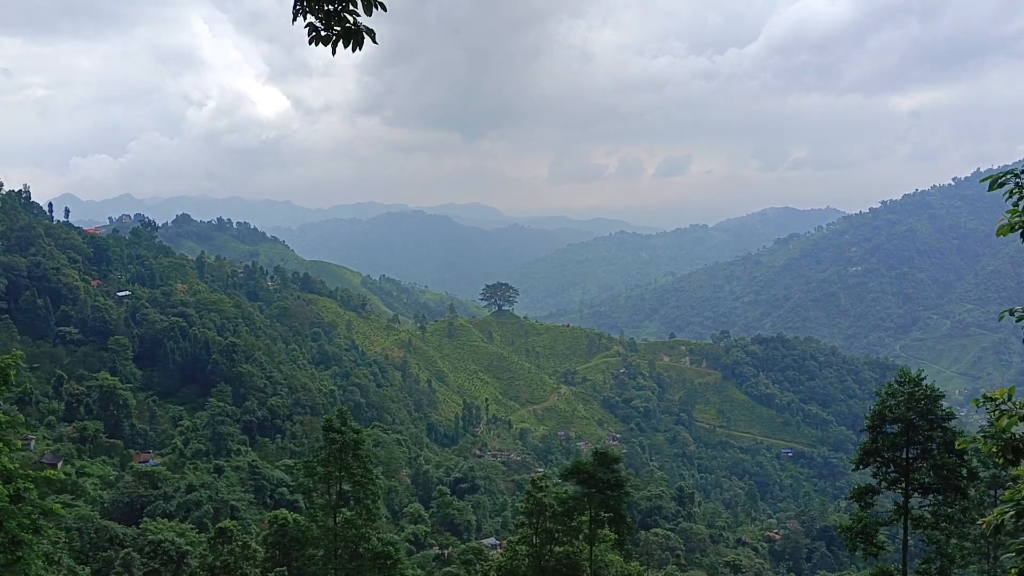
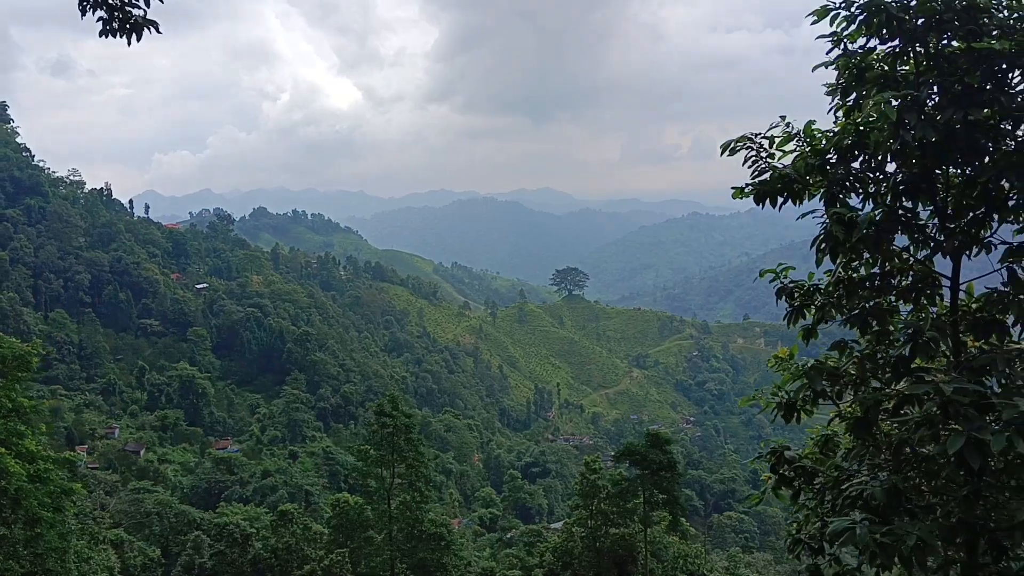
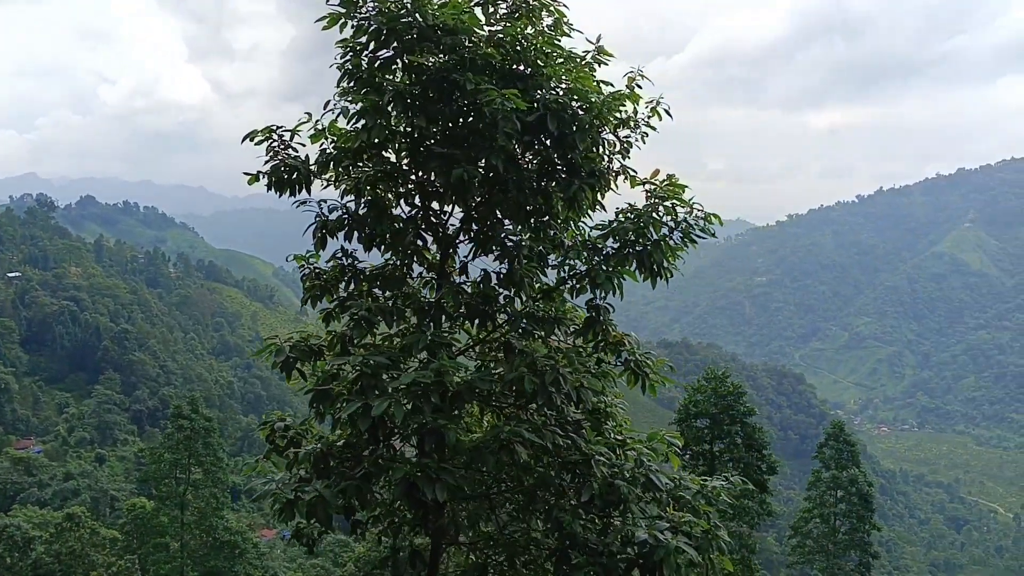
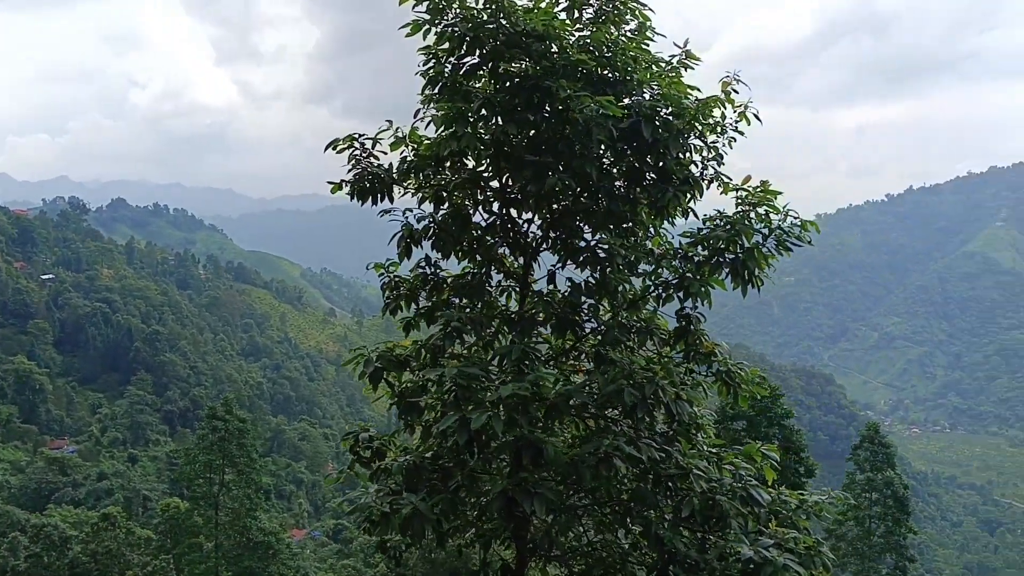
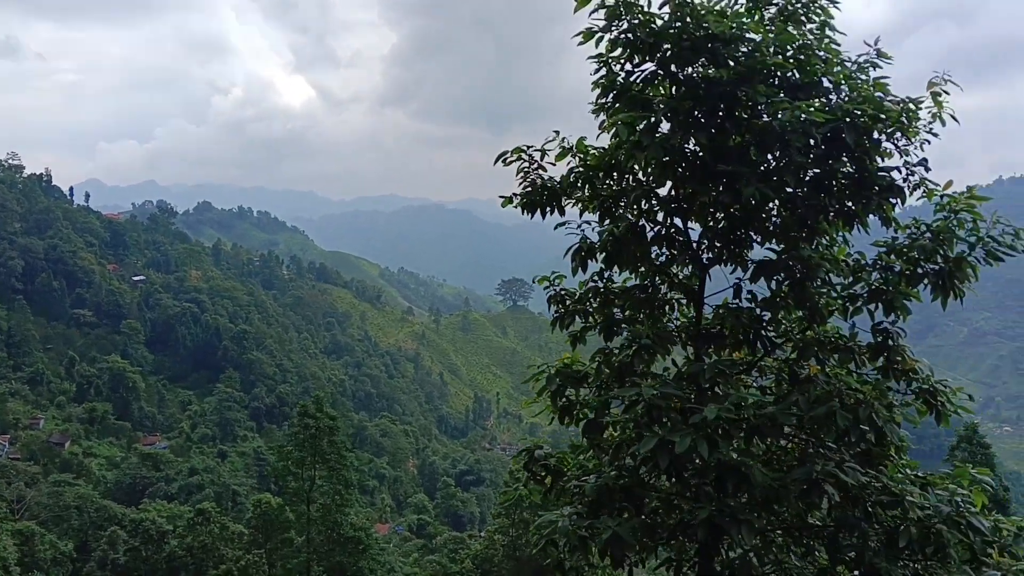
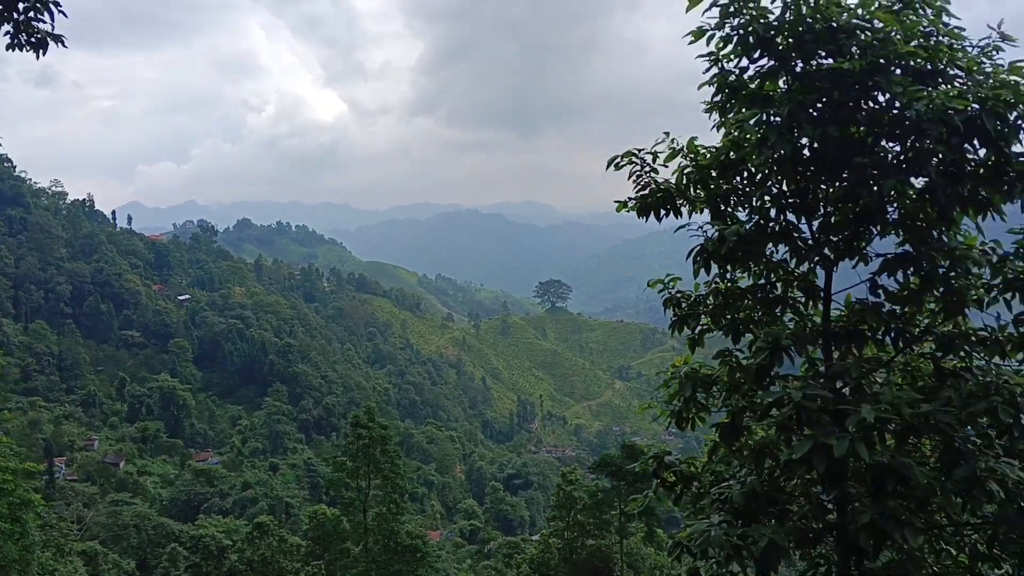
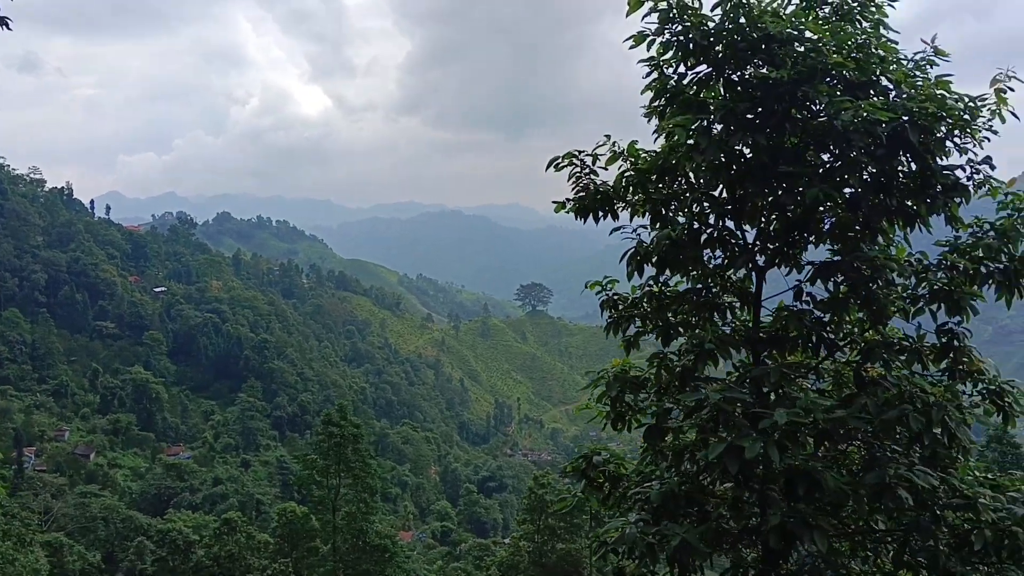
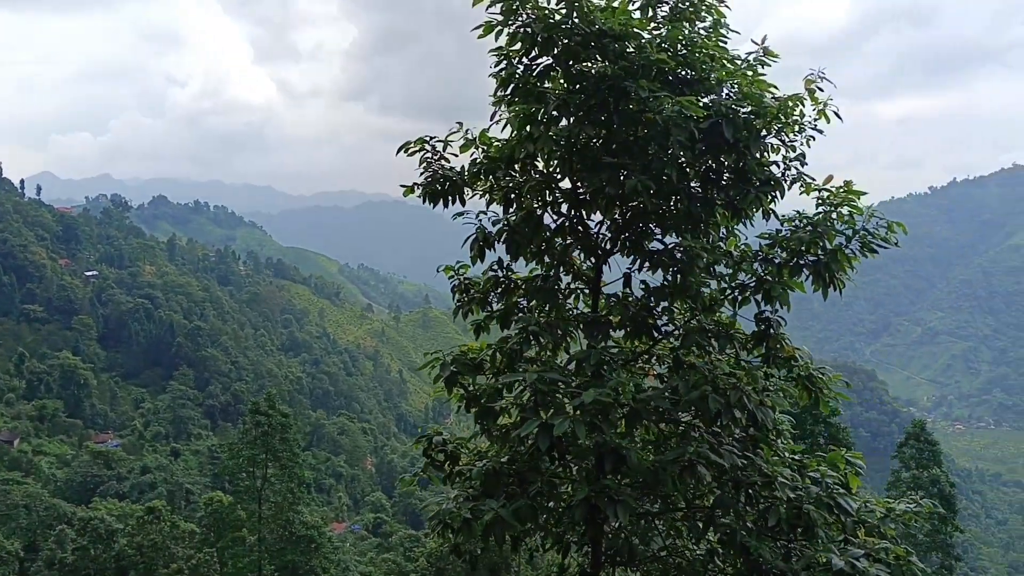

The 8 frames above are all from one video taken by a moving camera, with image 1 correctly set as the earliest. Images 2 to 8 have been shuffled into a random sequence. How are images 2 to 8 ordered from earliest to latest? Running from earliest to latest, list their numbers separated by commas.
2, 6, 7, 5, 8, 4, 3
